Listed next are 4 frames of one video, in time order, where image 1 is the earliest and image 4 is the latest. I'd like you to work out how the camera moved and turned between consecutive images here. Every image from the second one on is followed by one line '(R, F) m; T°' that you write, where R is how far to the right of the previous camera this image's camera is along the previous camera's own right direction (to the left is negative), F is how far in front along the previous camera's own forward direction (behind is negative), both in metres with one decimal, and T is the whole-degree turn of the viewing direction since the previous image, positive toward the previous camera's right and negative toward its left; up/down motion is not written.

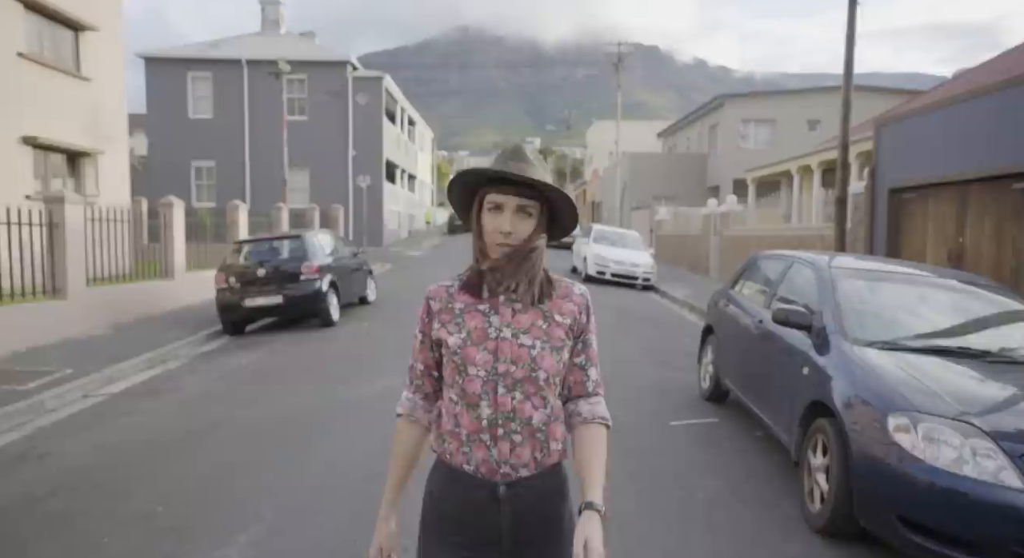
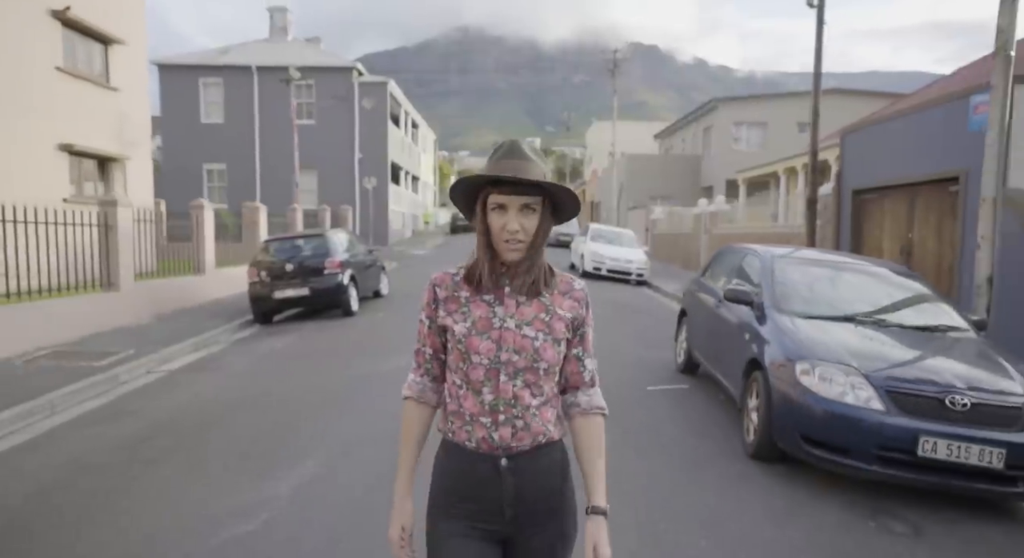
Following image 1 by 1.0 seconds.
(0.0, -1.2) m; 0°
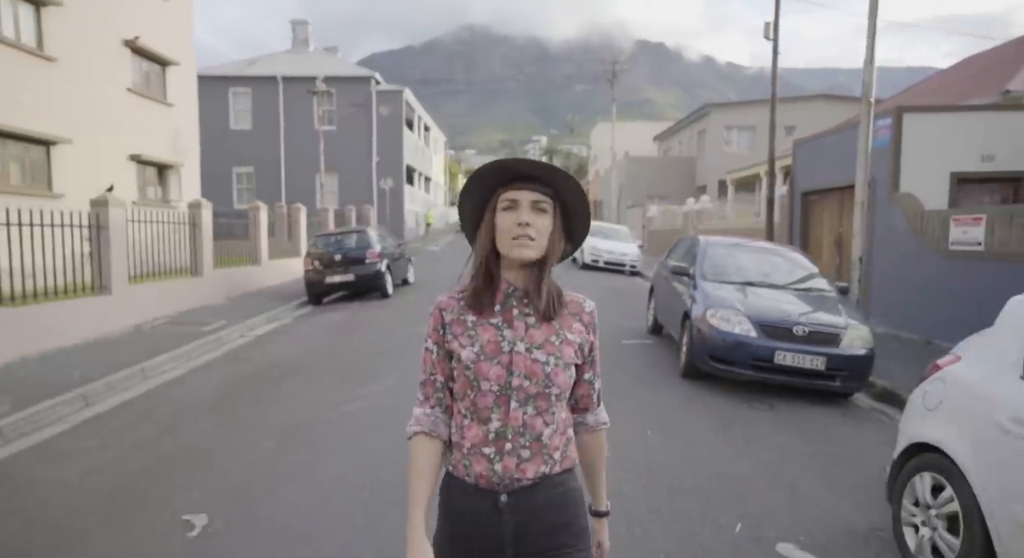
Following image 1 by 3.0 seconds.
(0.0, -2.4) m; -1°
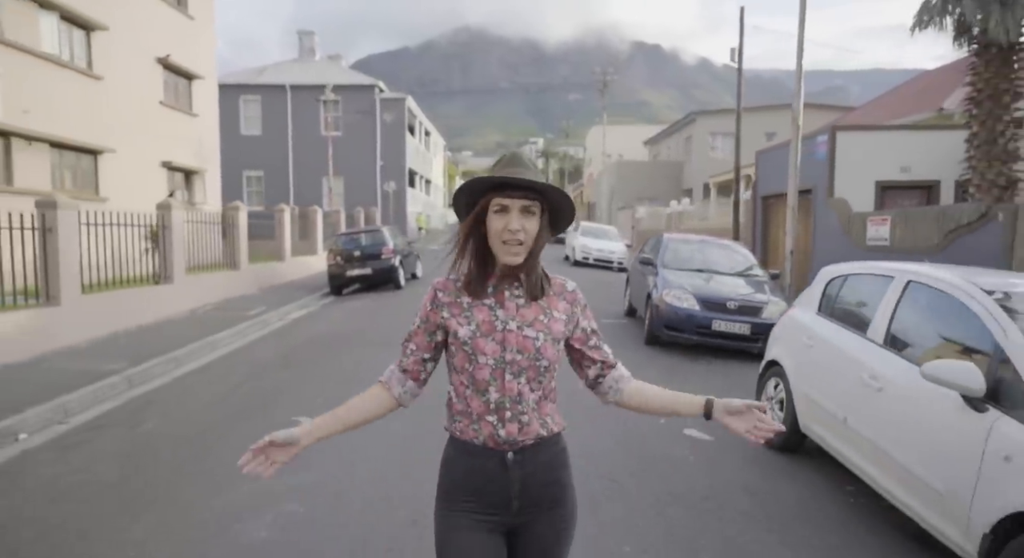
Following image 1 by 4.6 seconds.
(0.0, -1.9) m; 0°
